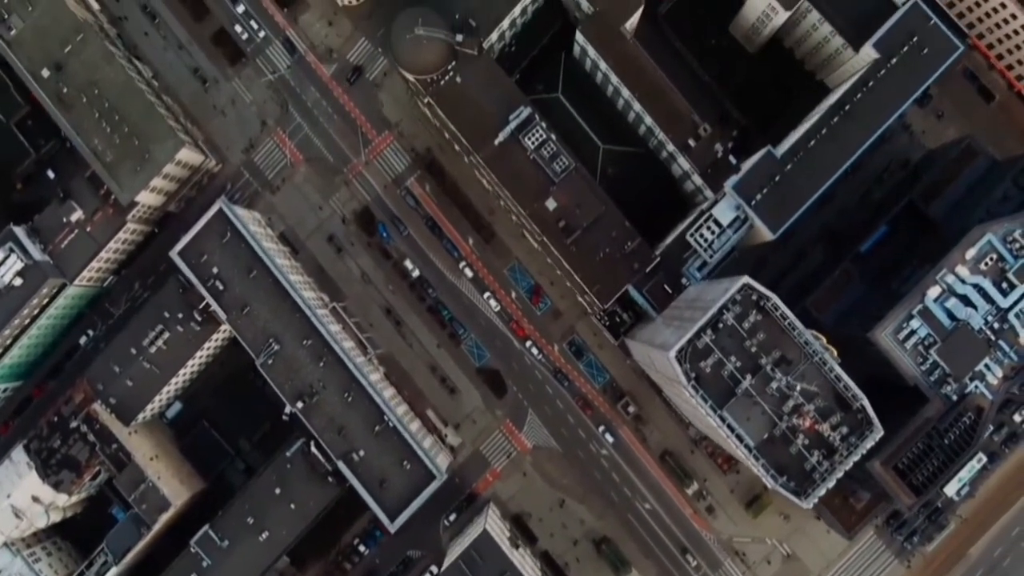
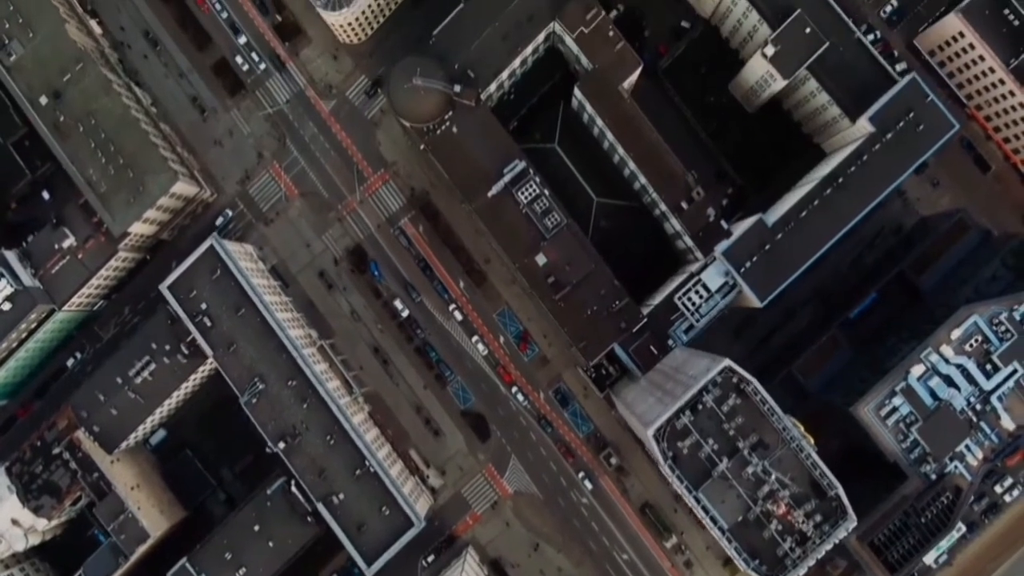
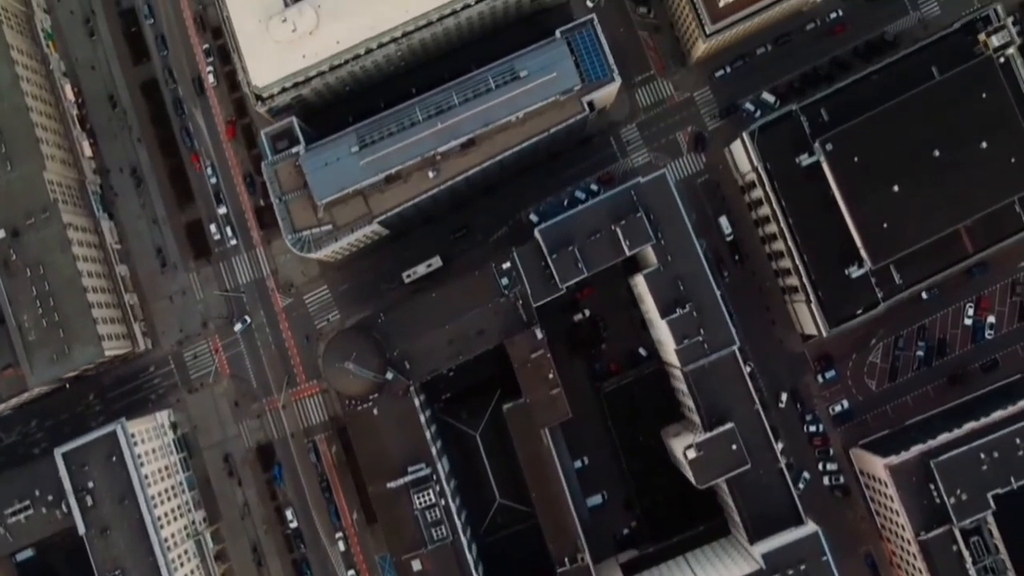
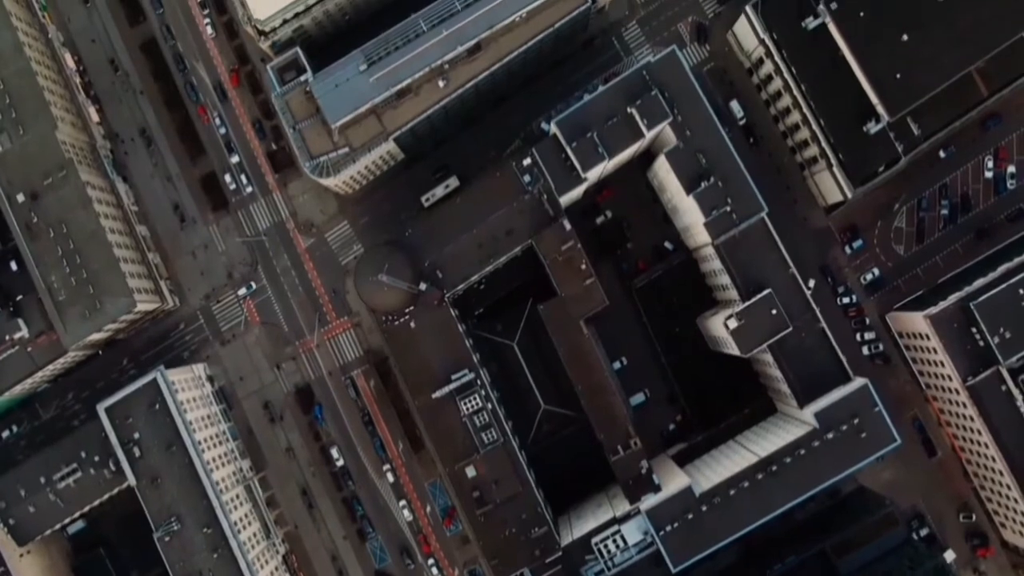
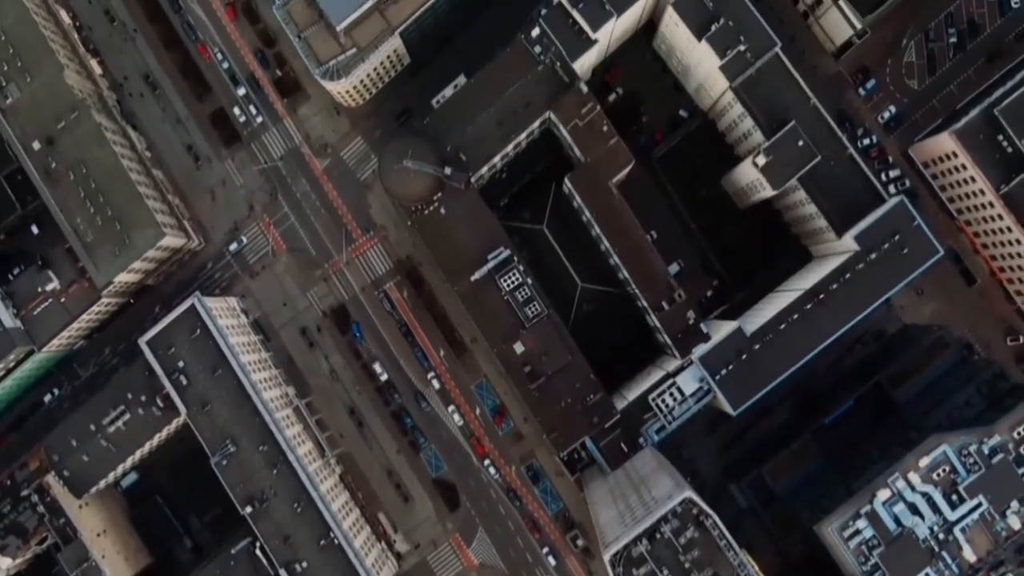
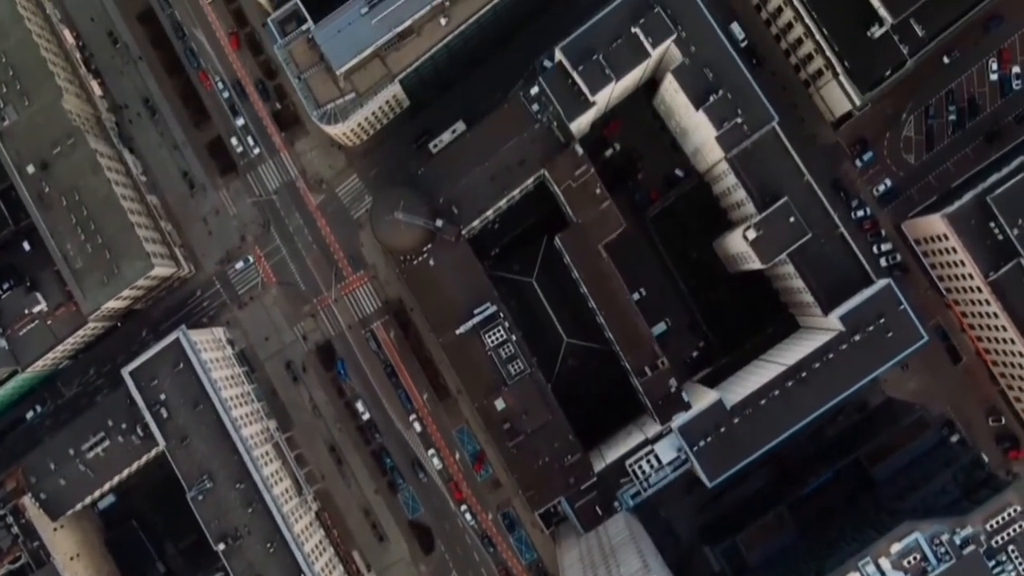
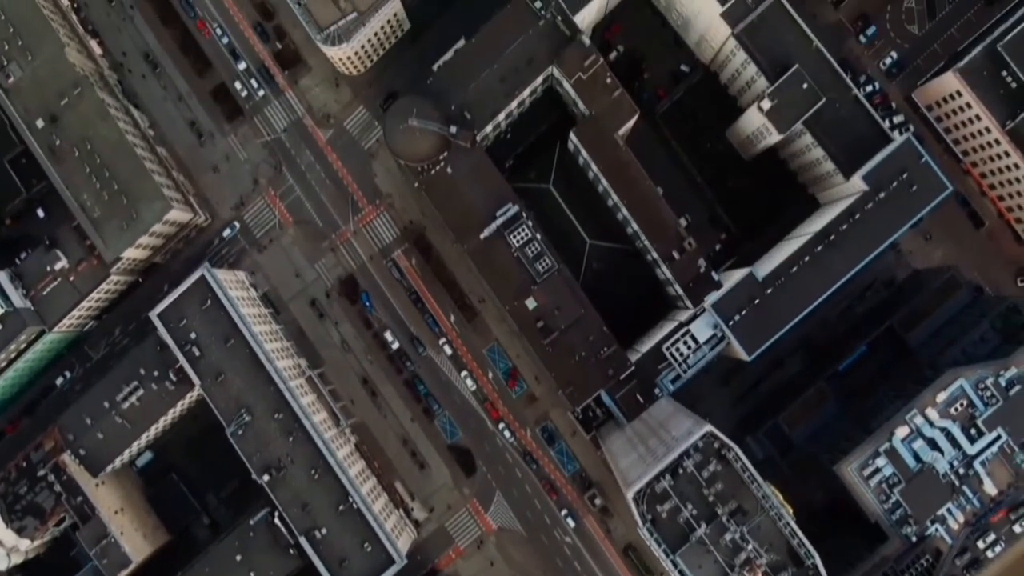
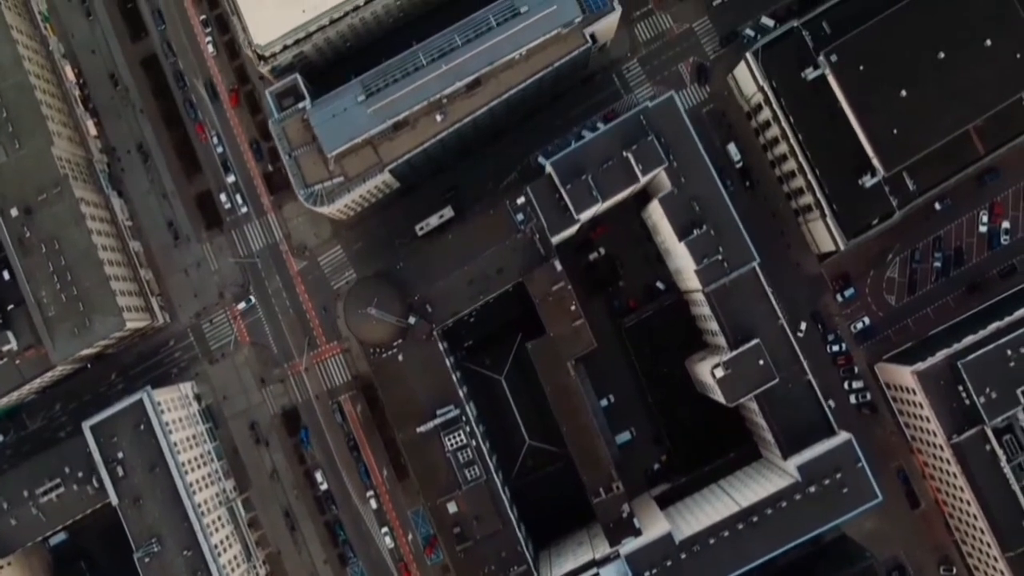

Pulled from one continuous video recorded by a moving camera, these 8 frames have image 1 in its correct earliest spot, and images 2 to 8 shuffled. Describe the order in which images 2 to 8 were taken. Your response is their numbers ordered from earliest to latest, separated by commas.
2, 7, 5, 6, 4, 8, 3
